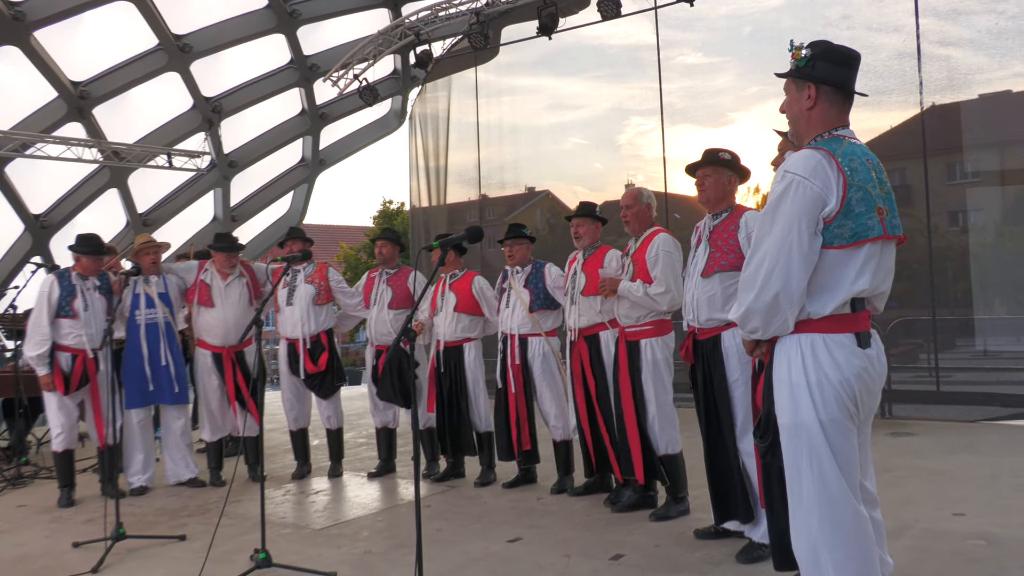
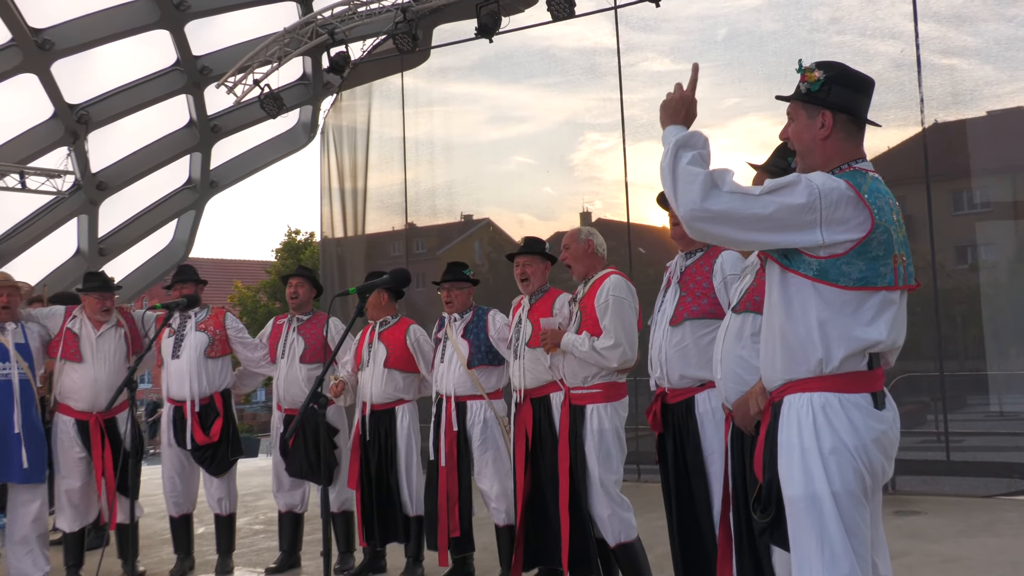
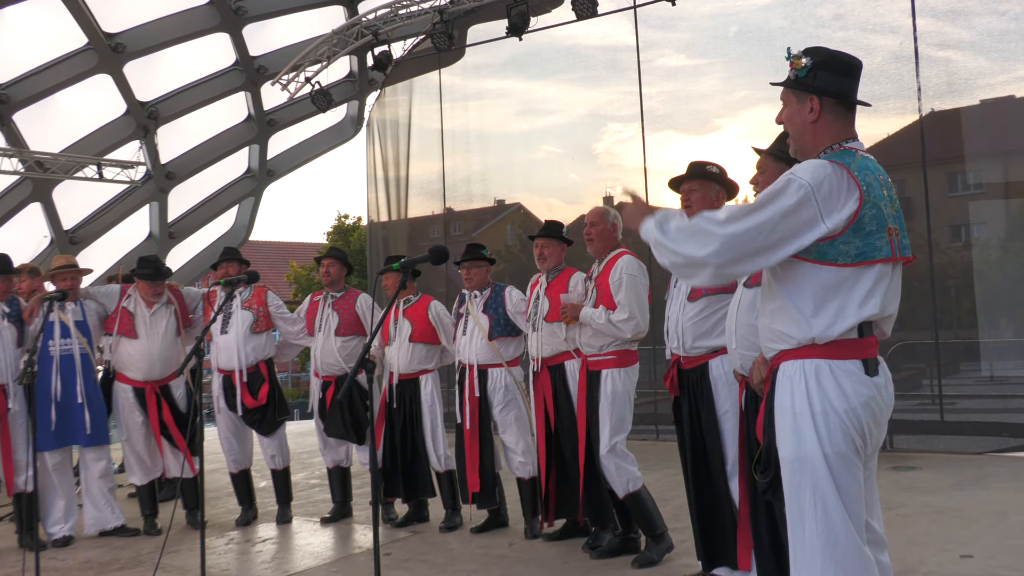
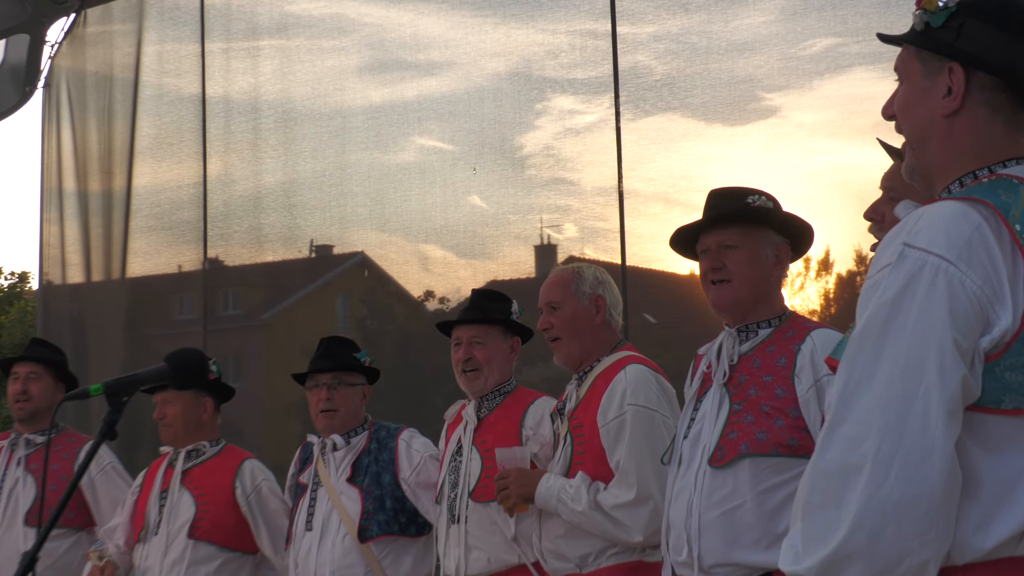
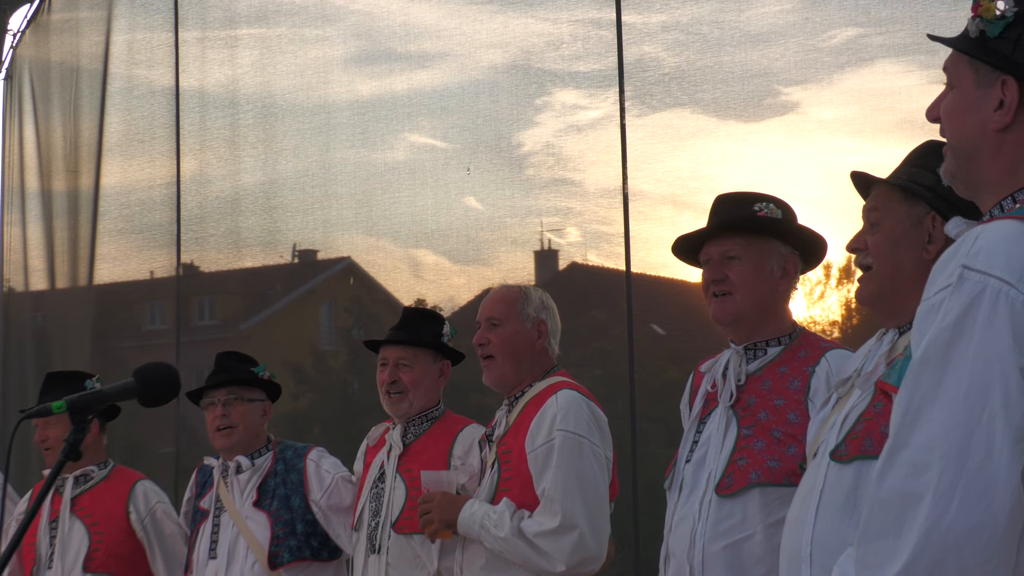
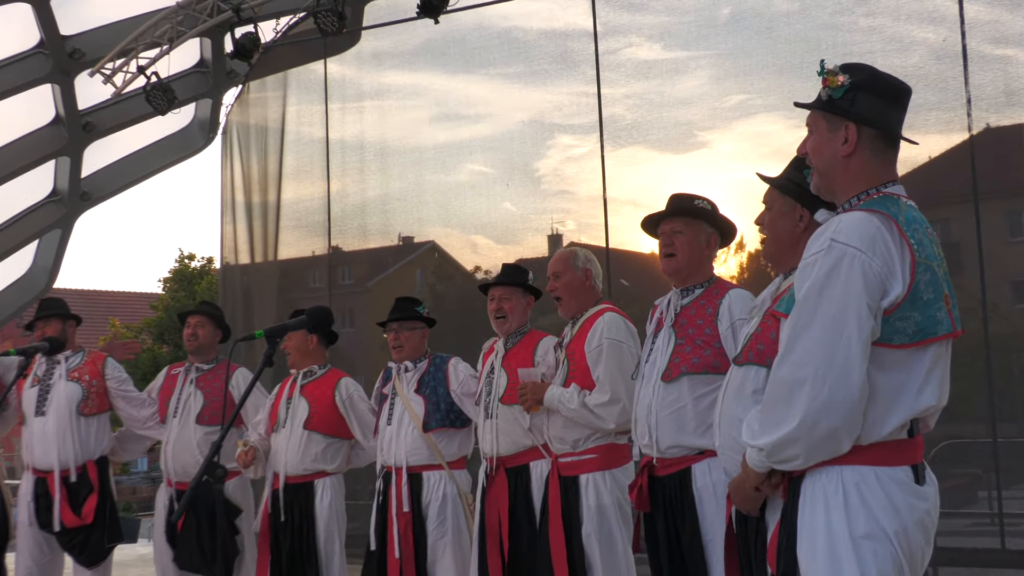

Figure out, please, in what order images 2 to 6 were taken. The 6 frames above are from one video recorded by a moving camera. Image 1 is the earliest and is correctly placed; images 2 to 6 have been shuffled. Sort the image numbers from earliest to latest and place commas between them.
3, 2, 6, 4, 5
